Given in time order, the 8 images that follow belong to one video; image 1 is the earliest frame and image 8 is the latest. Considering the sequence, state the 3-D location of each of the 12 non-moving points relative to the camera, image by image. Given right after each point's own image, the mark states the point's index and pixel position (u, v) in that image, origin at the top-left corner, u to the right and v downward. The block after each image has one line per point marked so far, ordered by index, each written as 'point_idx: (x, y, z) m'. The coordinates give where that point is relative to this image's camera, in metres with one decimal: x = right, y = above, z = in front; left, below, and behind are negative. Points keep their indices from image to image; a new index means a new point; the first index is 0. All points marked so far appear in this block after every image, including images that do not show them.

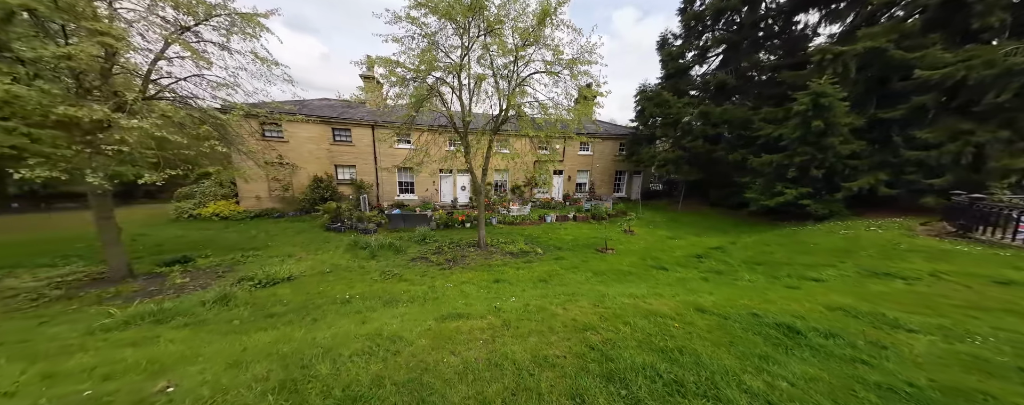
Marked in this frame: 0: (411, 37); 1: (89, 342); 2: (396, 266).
0: (-3.3, +5.3, +8.0) m
1: (-5.8, -2.0, +3.5) m
2: (-4.0, -2.0, +8.0) m
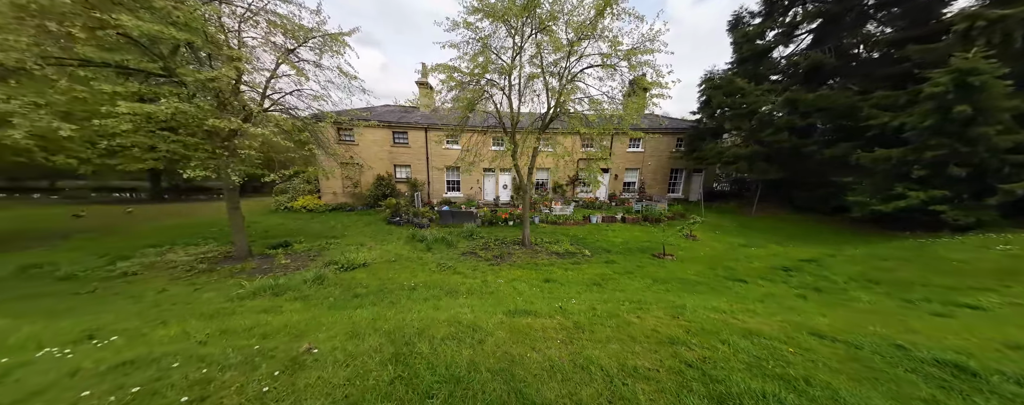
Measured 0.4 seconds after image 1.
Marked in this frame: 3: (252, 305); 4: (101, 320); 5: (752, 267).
0: (-1.5, +5.4, +8.4) m
1: (-4.9, -1.8, +4.4) m
2: (-2.3, -1.9, +8.5) m
3: (-4.7, -1.8, +4.4) m
4: (-6.3, -1.8, +3.8) m
5: (+6.9, -1.9, +7.2) m
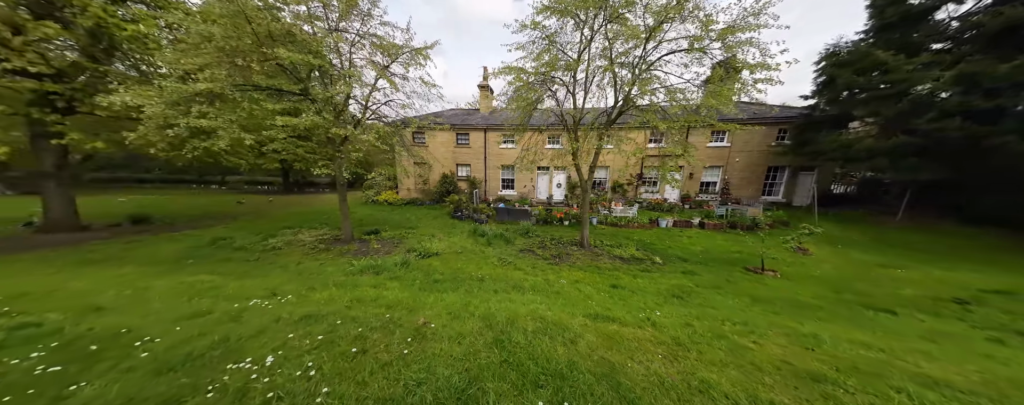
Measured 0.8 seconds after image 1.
0: (+0.8, +5.4, +8.5) m
1: (-3.6, -1.7, +5.4) m
2: (-0.2, -1.8, +8.8) m
3: (-3.4, -1.7, +5.3) m
4: (-5.0, -1.6, +5.1) m
5: (+8.6, -2.0, +5.5) m
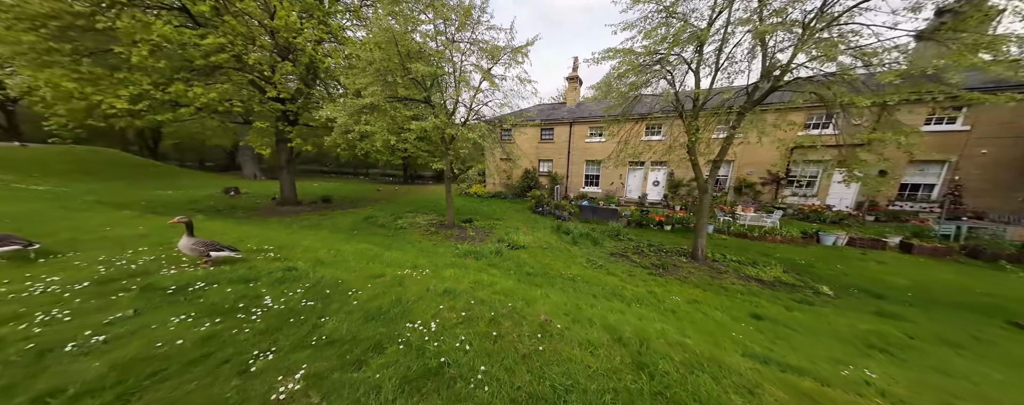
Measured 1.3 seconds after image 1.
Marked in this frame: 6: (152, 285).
0: (+4.1, +5.5, +7.4) m
1: (-1.4, -1.5, +6.1) m
2: (+3.0, -1.8, +8.3) m
3: (-1.2, -1.5, +6.0) m
4: (-2.8, -1.3, +6.3) m
5: (+10.1, -2.5, +2.3) m
6: (-5.0, -1.1, +3.5) m
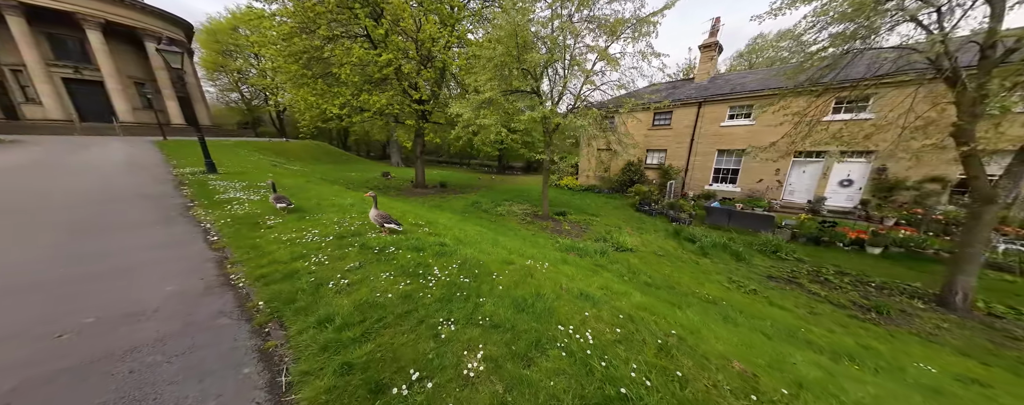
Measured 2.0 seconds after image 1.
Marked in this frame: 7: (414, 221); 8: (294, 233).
0: (+7.3, +5.2, +4.8) m
1: (+1.3, -1.3, +6.0) m
2: (+6.1, -1.8, +6.4) m
3: (+1.5, -1.3, +5.8) m
4: (+0.1, -1.1, +6.7) m
5: (+10.5, -3.2, -1.7) m
6: (-3.0, -0.7, +4.8) m
7: (-3.1, -0.5, +7.7) m
8: (-4.6, -0.7, +5.3) m
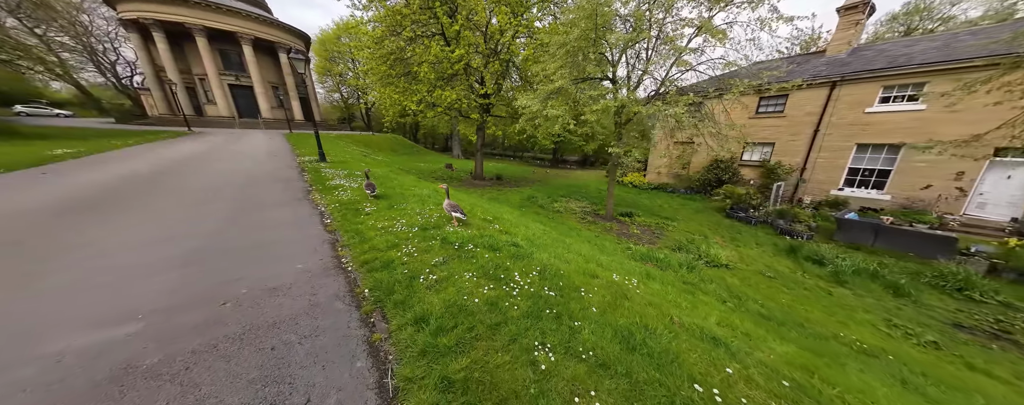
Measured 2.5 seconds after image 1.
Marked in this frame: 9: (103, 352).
0: (+8.8, +4.8, +2.6) m
1: (+2.9, -1.4, +5.2) m
2: (+7.7, -2.2, +4.6) m
3: (+3.0, -1.4, +5.1) m
4: (+1.8, -1.1, +6.2) m
5: (+10.1, -4.1, -4.2) m
6: (-1.5, -0.6, +5.1) m
7: (-0.9, -0.3, +7.9) m
8: (-3.0, -0.5, +5.8) m
9: (-3.3, -1.3, +2.0) m
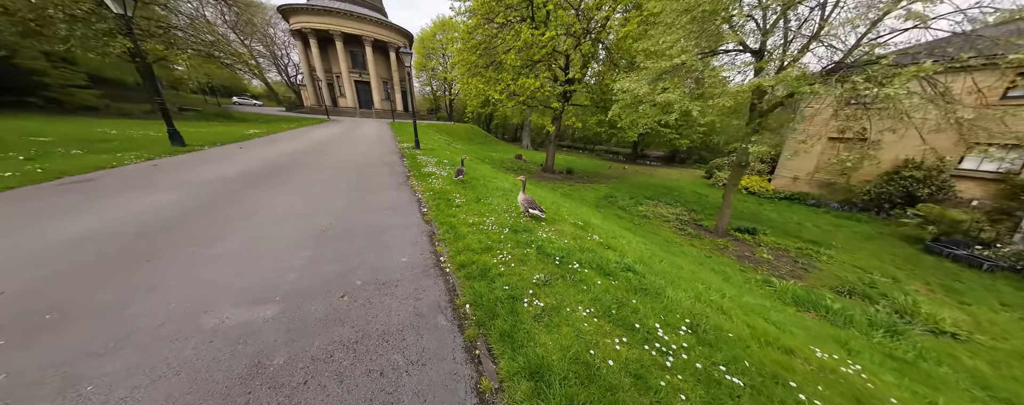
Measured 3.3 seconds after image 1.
0: (+10.0, +3.7, -0.9) m
1: (+4.6, -1.8, +3.6) m
2: (+8.9, -3.1, +1.8) m
3: (+4.6, -1.9, +3.4) m
4: (+3.8, -1.3, +4.8) m
5: (+8.7, -5.4, -7.3) m
6: (+0.4, -0.6, +4.5) m
7: (+1.7, -0.3, +7.0) m
8: (-0.8, -0.3, +5.6) m
9: (-2.2, -1.2, +2.1) m
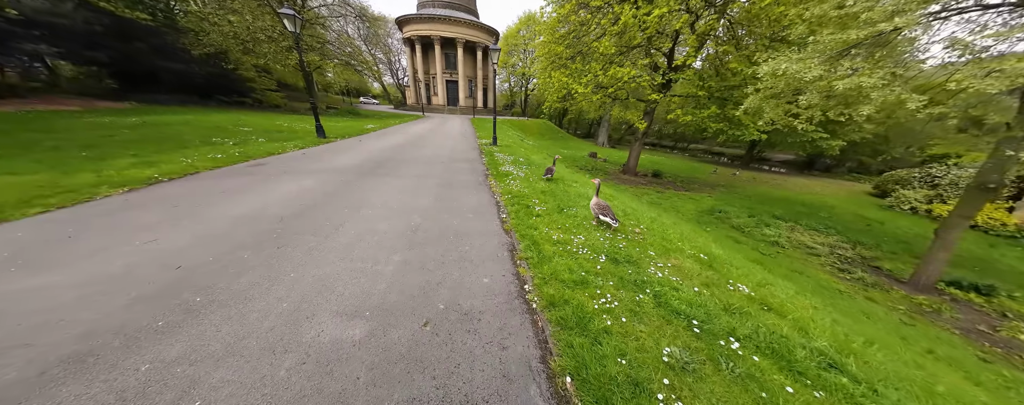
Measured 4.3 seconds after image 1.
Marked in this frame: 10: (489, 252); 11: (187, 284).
0: (+10.0, +2.4, -4.5) m
1: (+5.5, -2.5, +1.5) m
2: (+9.0, -4.2, -1.4) m
3: (+5.5, -2.6, +1.3) m
4: (+5.1, -2.0, +2.8) m
5: (+6.2, -6.6, -10.0) m
6: (+1.8, -1.0, +3.5) m
7: (+3.8, -0.8, +5.6) m
8: (+1.0, -0.6, +4.9) m
9: (-1.3, -1.3, +1.9) m
10: (-0.4, -0.8, +4.1) m
11: (-3.5, -0.9, +2.7) m
